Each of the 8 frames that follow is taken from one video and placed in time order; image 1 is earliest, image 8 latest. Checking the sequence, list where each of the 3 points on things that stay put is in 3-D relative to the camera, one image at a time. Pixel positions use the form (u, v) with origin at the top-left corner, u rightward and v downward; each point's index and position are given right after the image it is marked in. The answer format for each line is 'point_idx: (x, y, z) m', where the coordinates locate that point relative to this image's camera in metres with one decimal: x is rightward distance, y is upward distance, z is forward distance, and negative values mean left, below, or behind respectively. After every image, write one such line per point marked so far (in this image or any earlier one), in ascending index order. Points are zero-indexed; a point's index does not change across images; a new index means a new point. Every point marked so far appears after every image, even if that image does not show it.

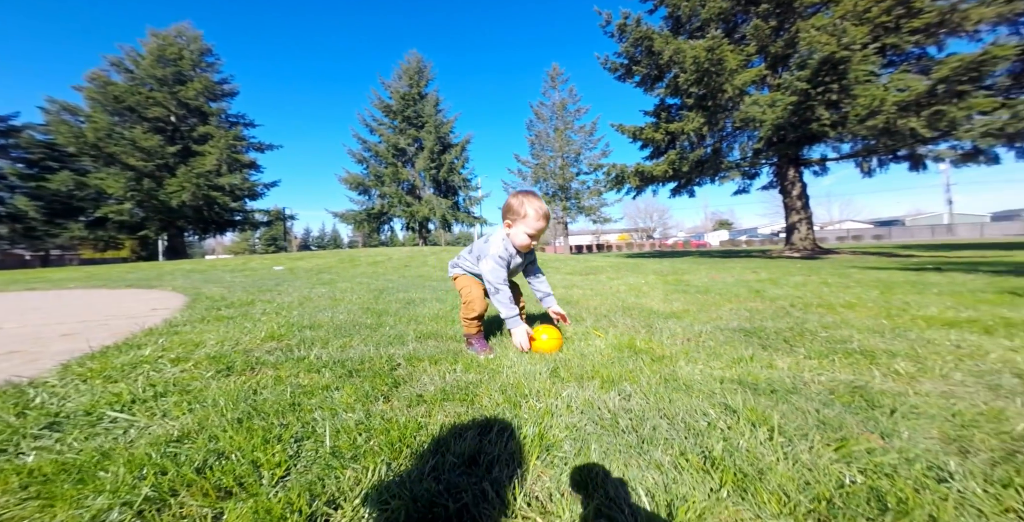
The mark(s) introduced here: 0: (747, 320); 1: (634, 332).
0: (+2.1, -0.5, +3.2) m
1: (+0.9, -0.5, +2.7) m
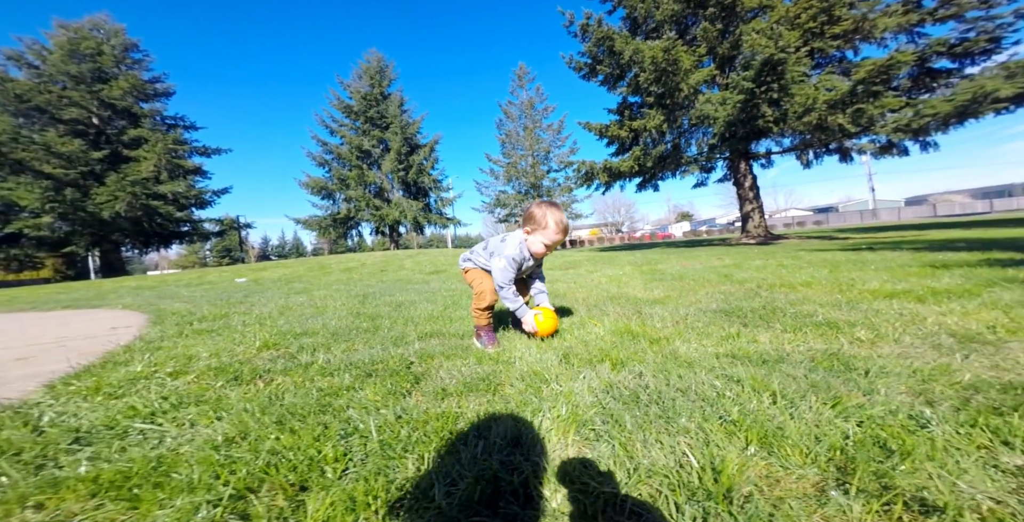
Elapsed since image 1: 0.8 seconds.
0: (+2.0, -0.4, +3.4) m
1: (+0.9, -0.5, +2.8) m
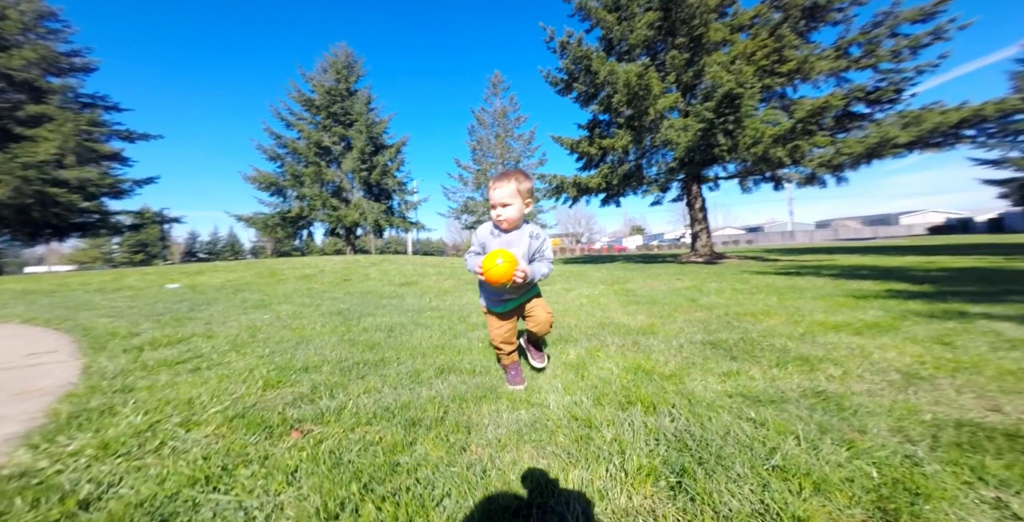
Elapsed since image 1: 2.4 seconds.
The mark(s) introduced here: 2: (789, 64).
0: (+2.0, -0.7, +3.8) m
1: (+1.0, -0.8, +3.0) m
2: (+10.9, +7.8, +13.9) m
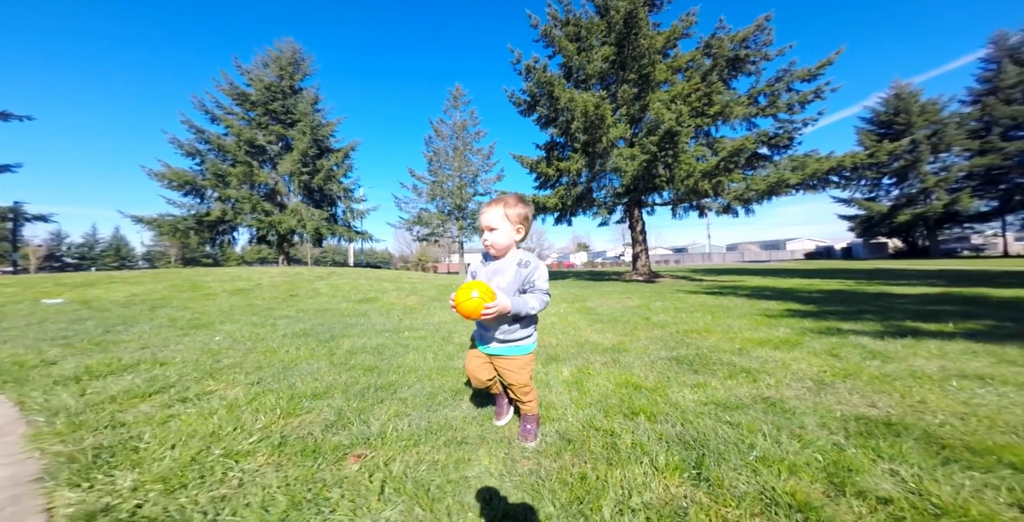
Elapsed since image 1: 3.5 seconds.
0: (+1.8, -1.1, +4.4) m
1: (+1.0, -1.1, +3.5) m
2: (+9.0, +6.9, +16.2) m
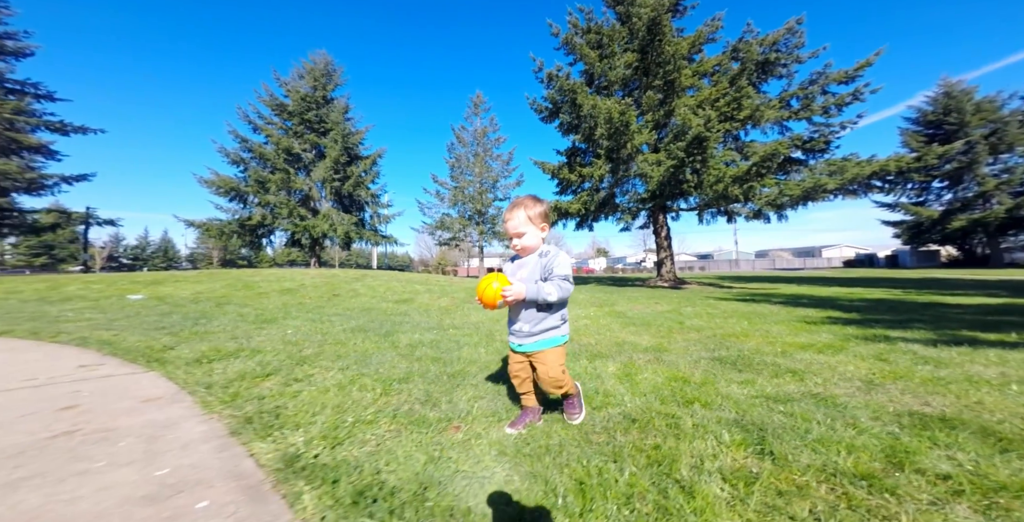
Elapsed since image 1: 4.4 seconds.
0: (+2.4, -1.1, +4.6) m
1: (+1.5, -1.1, +3.7) m
2: (+10.3, +6.6, +16.1) m
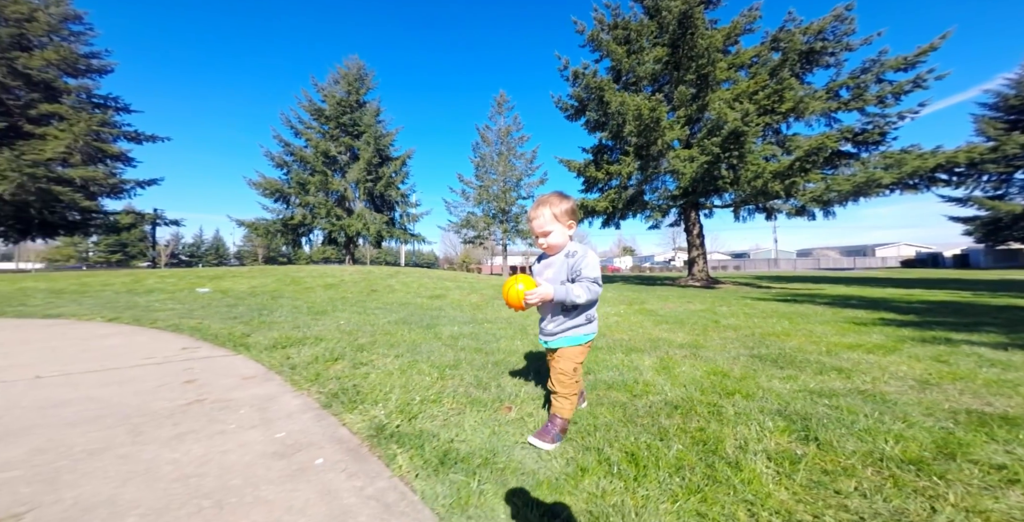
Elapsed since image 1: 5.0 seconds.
0: (+2.9, -1.1, +4.5) m
1: (+2.0, -1.0, +3.8) m
2: (+11.8, +6.7, +15.4) m
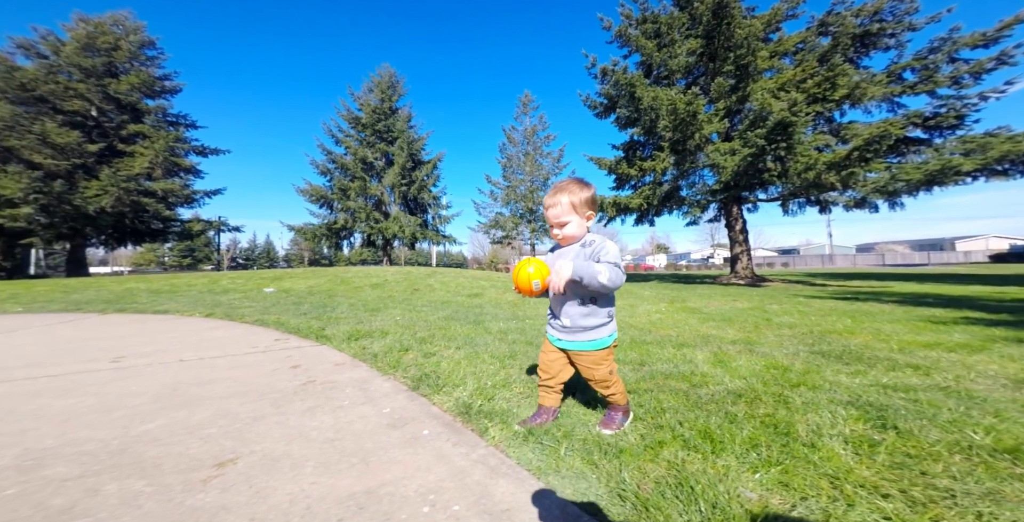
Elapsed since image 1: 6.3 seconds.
0: (+3.6, -1.0, +4.4) m
1: (+2.6, -1.0, +3.8) m
2: (+13.3, +6.8, +14.4) m
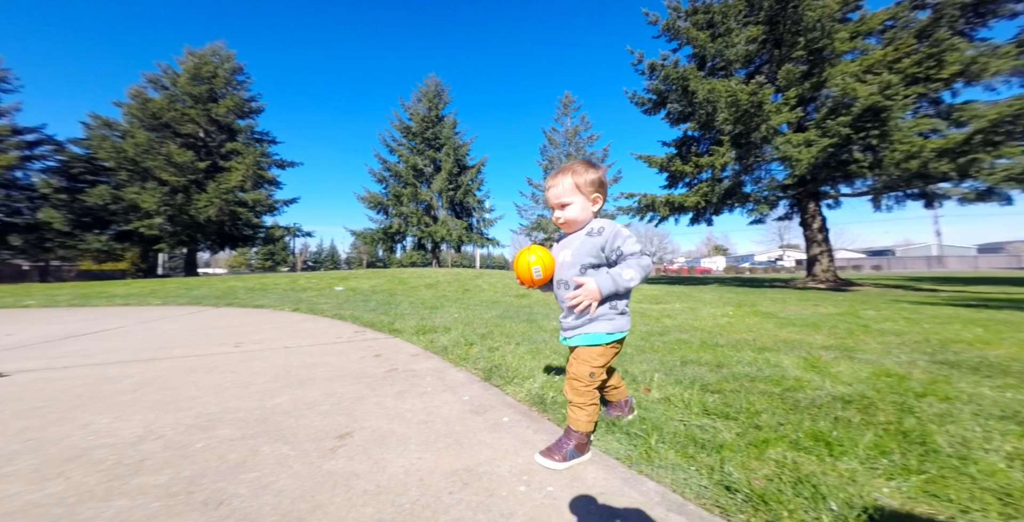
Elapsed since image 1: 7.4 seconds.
0: (+4.3, -1.0, +3.9) m
1: (+3.2, -1.0, +3.4) m
2: (+15.2, +6.8, +12.6) m
